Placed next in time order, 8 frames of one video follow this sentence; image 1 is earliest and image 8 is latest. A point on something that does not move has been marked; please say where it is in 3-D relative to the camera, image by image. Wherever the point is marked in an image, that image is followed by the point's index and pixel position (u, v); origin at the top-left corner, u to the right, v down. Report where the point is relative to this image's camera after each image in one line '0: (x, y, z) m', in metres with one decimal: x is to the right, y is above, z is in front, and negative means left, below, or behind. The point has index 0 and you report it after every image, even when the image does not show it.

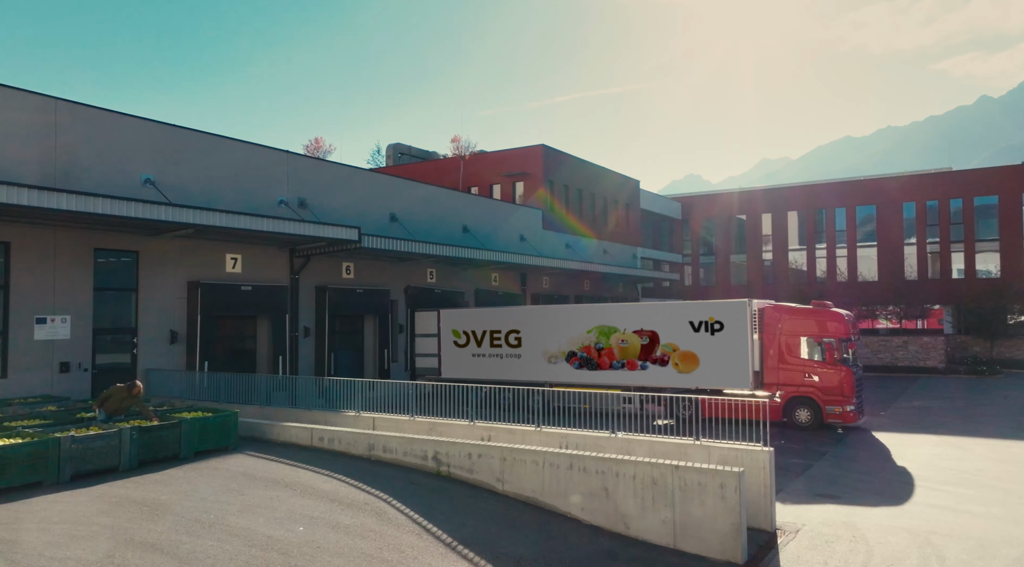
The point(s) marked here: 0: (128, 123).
0: (-9.0, +3.6, +19.0) m
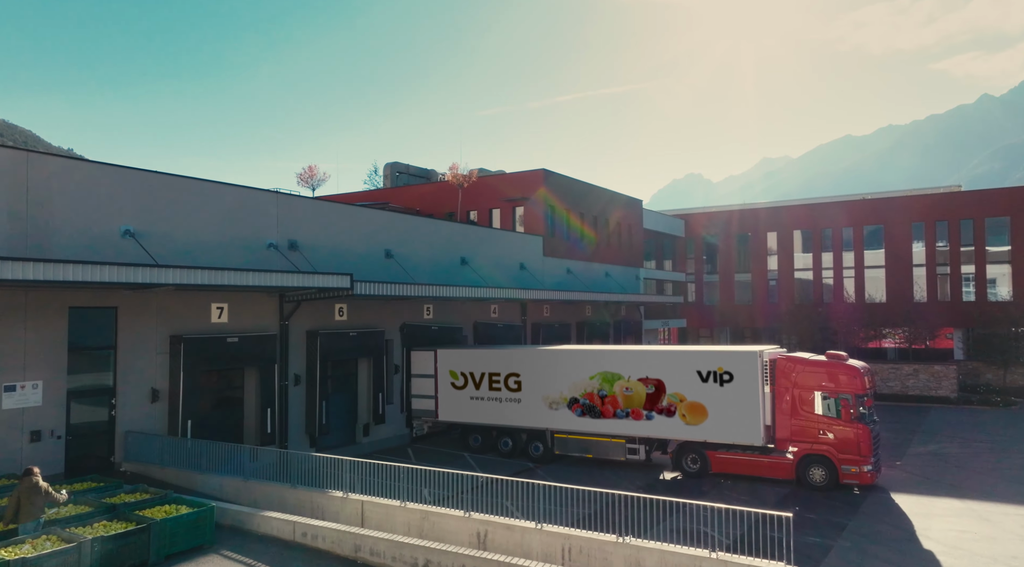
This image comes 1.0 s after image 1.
0: (-9.1, +2.4, +18.0) m
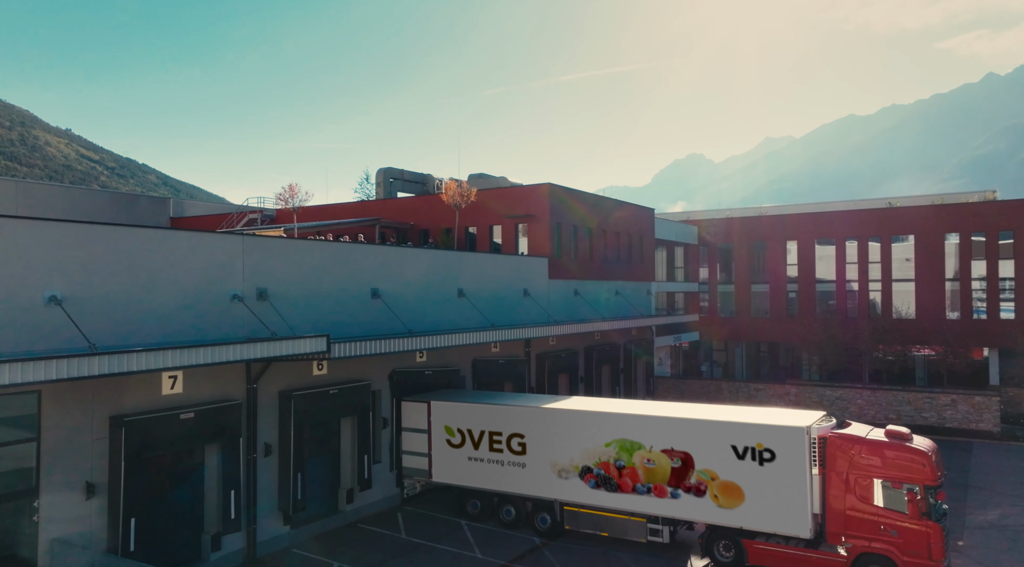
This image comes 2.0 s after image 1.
0: (-9.0, +1.0, +15.0) m
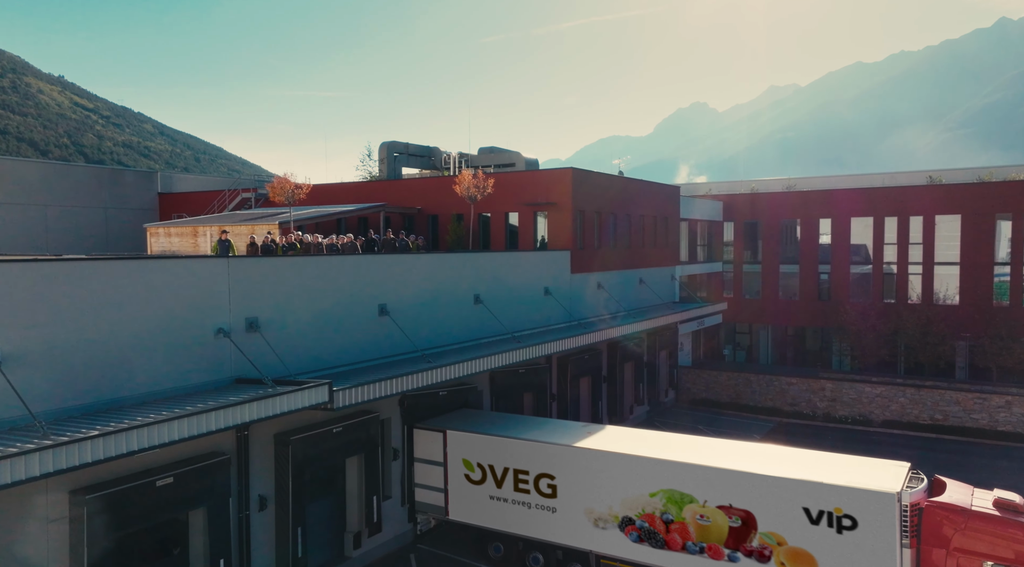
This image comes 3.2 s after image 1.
0: (-8.3, +0.2, +12.2) m
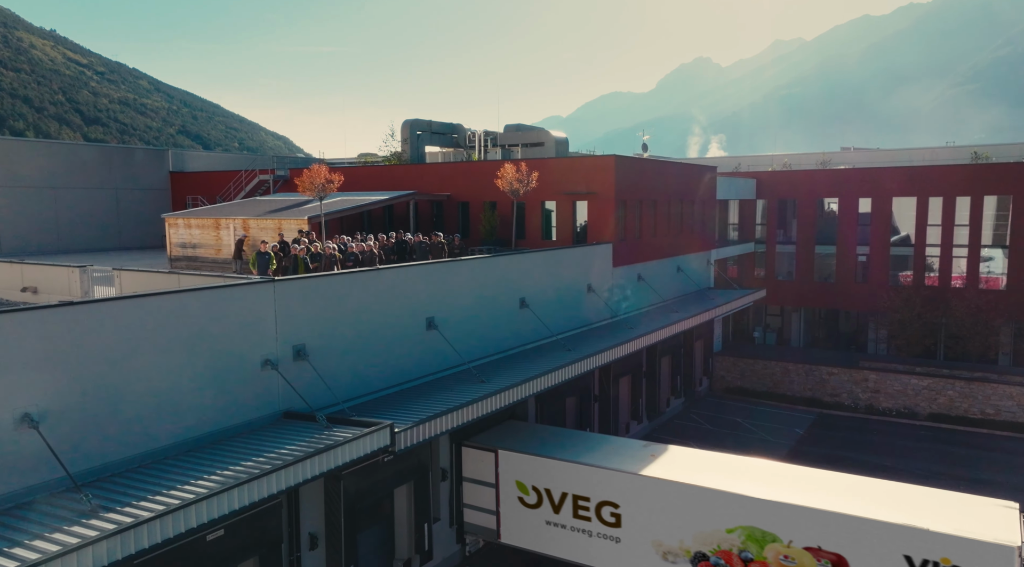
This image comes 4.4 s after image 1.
0: (-7.0, -0.5, +10.8) m
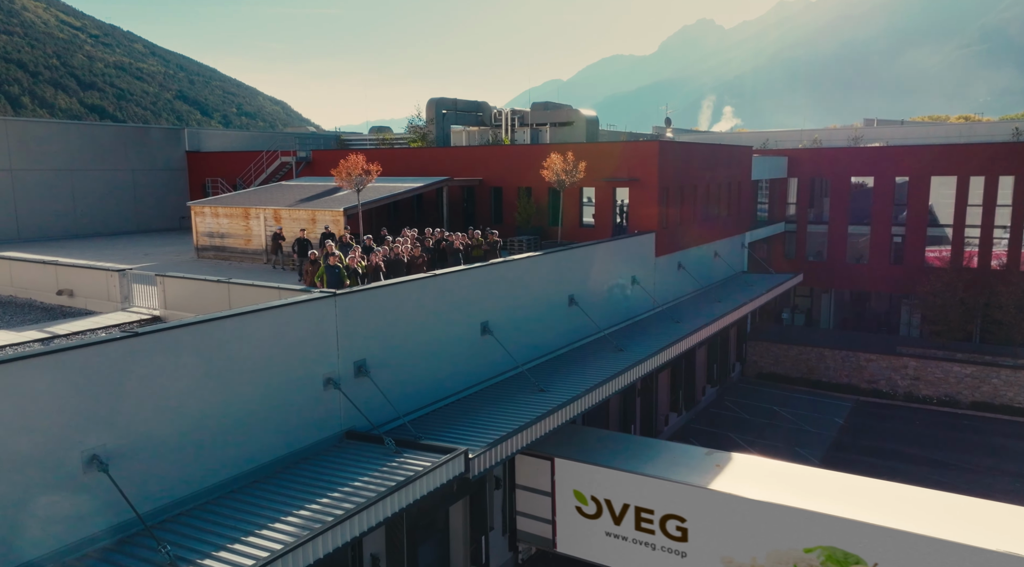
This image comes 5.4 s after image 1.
0: (-5.8, -0.9, +10.0) m
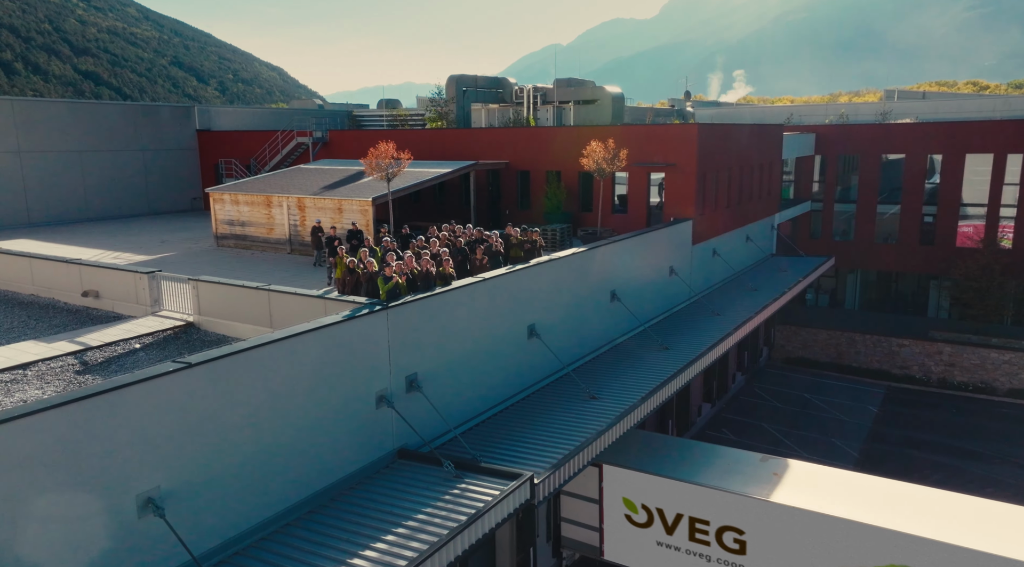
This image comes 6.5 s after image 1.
0: (-4.7, -1.3, +9.2) m
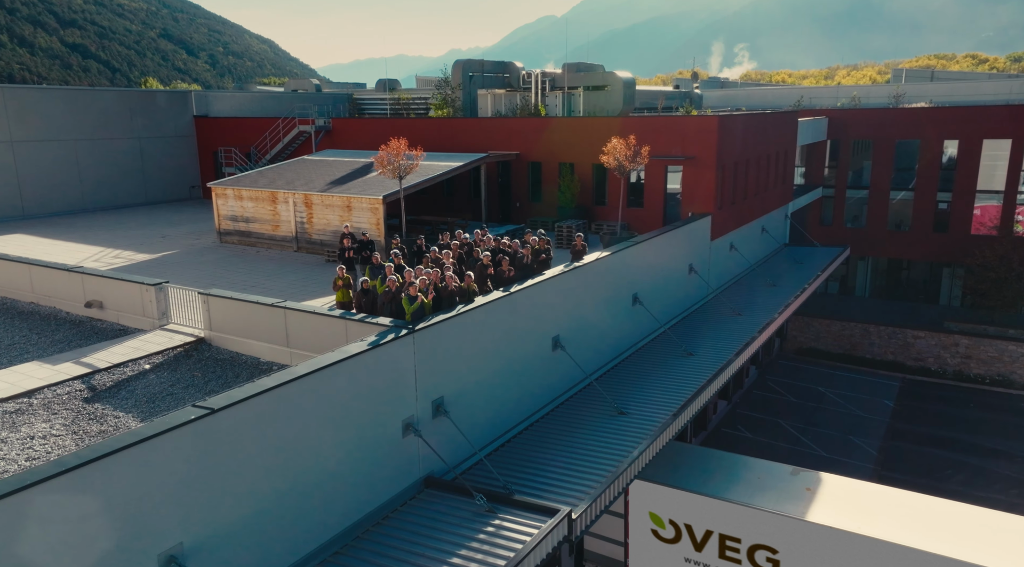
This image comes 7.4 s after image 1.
0: (-4.2, -1.7, +8.5) m
